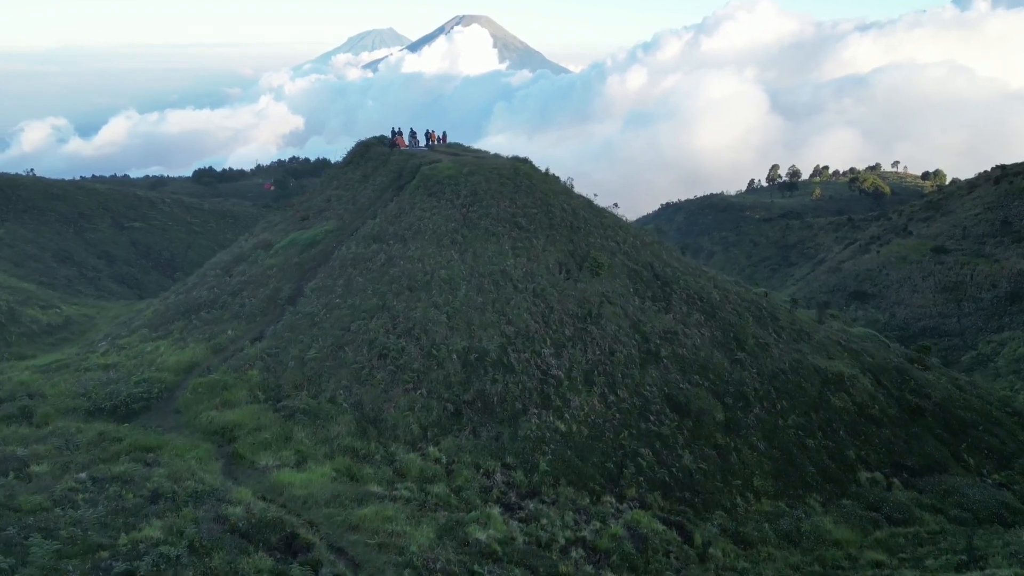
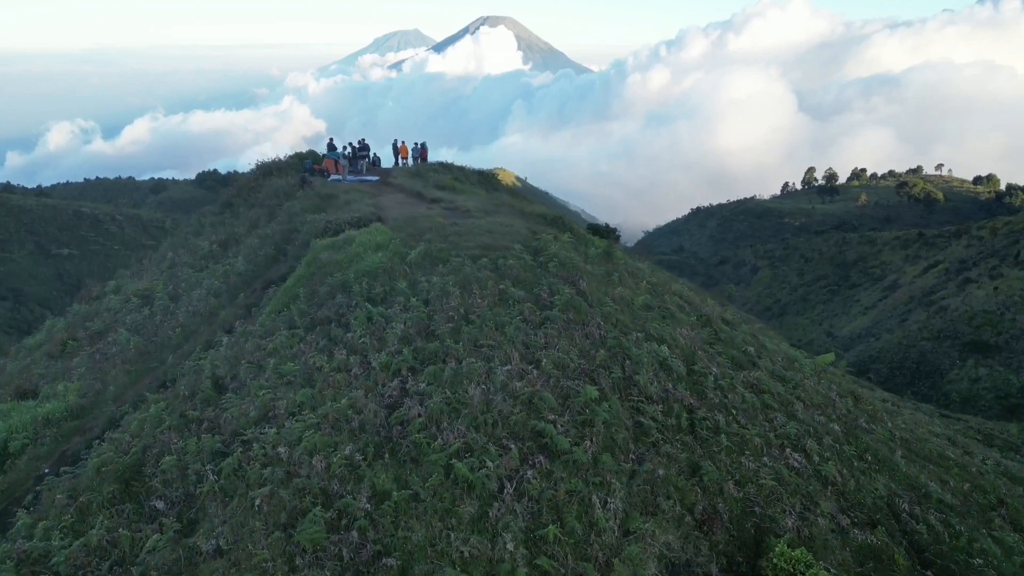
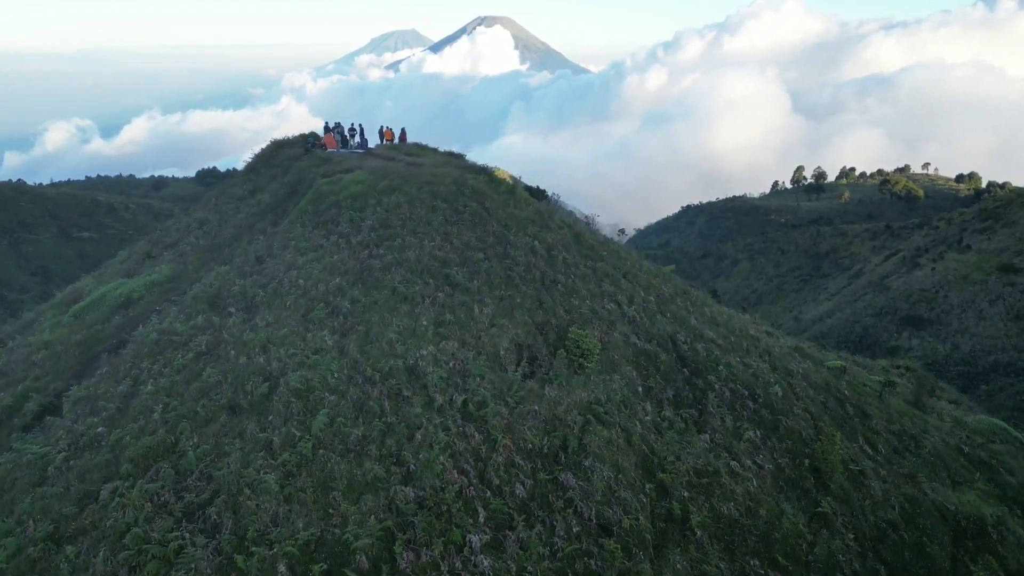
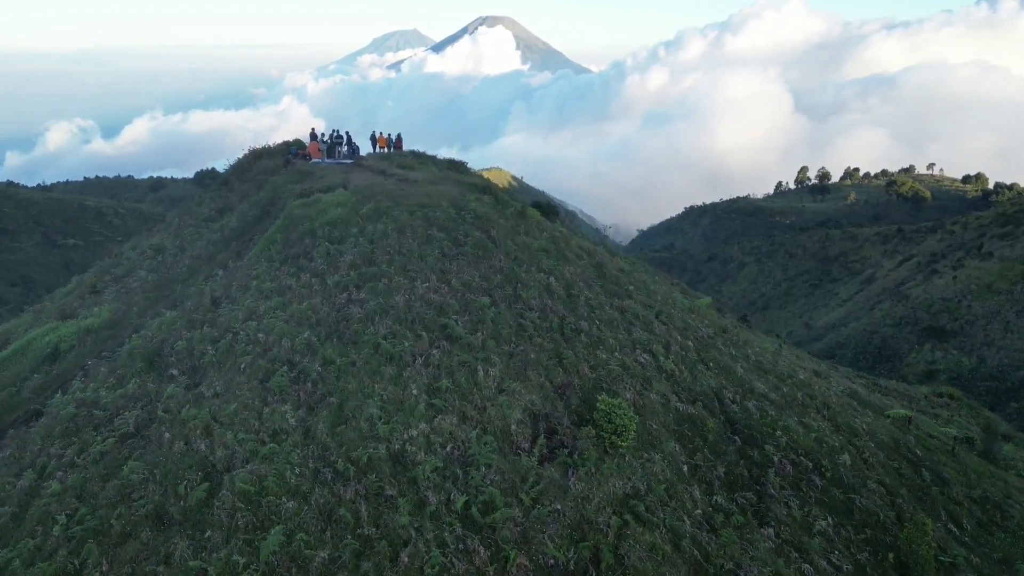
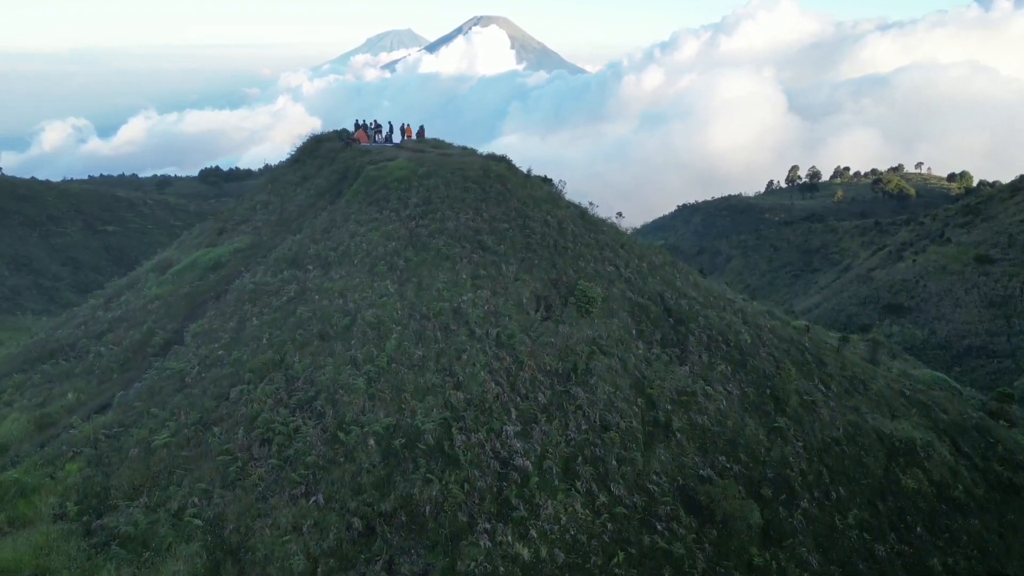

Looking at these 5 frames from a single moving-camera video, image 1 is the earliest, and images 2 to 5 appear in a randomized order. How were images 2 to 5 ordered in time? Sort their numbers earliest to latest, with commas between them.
5, 3, 4, 2
